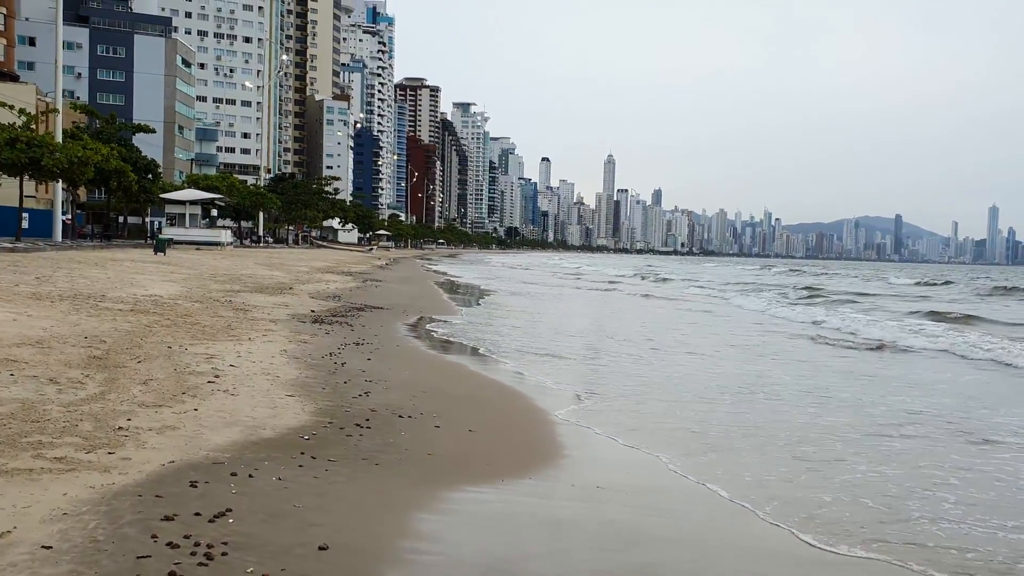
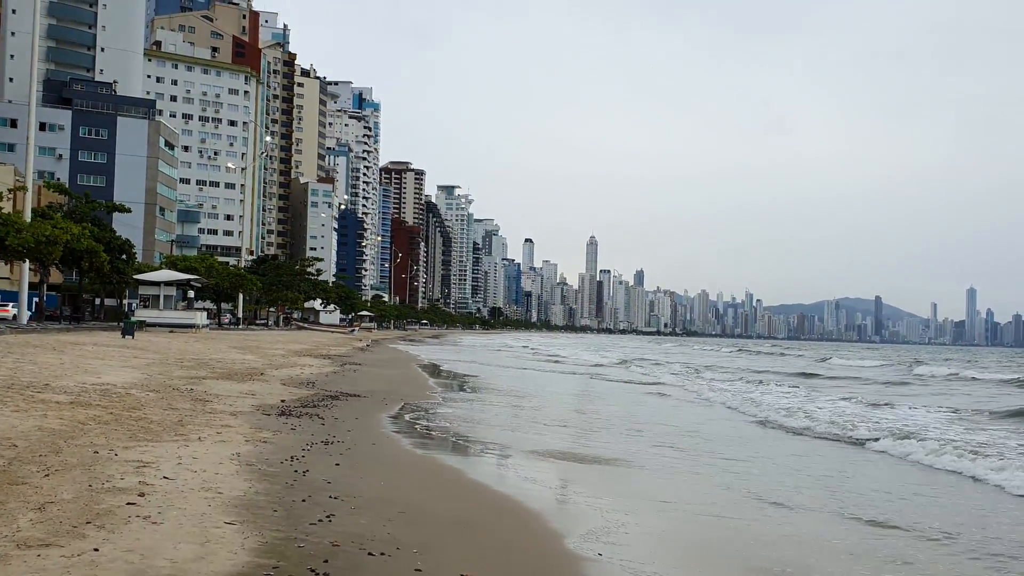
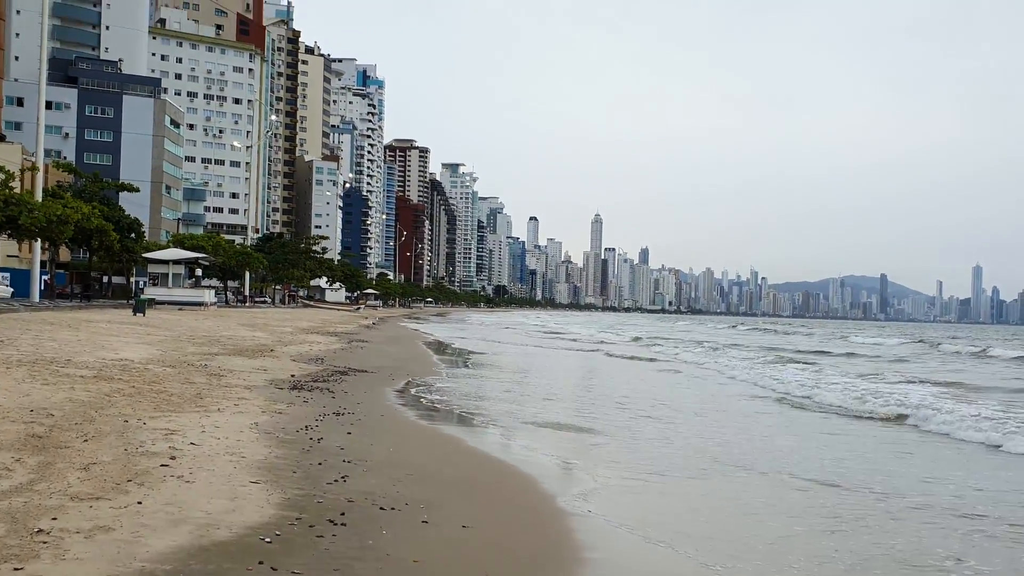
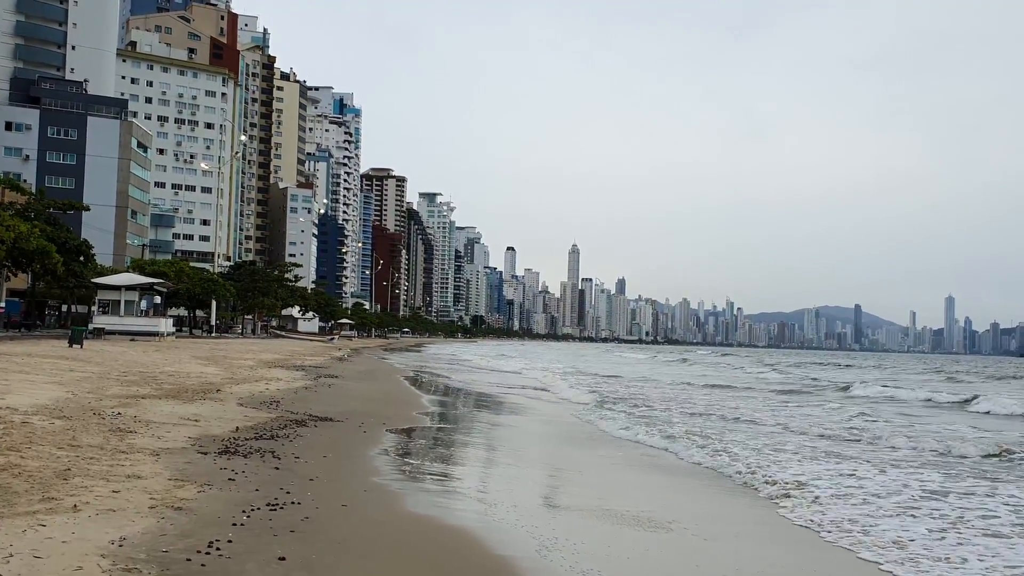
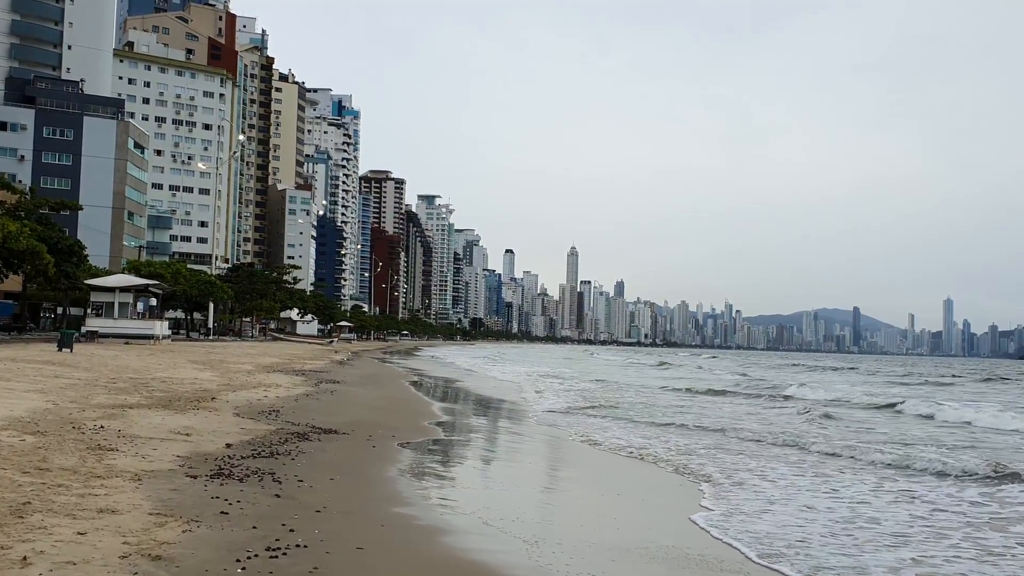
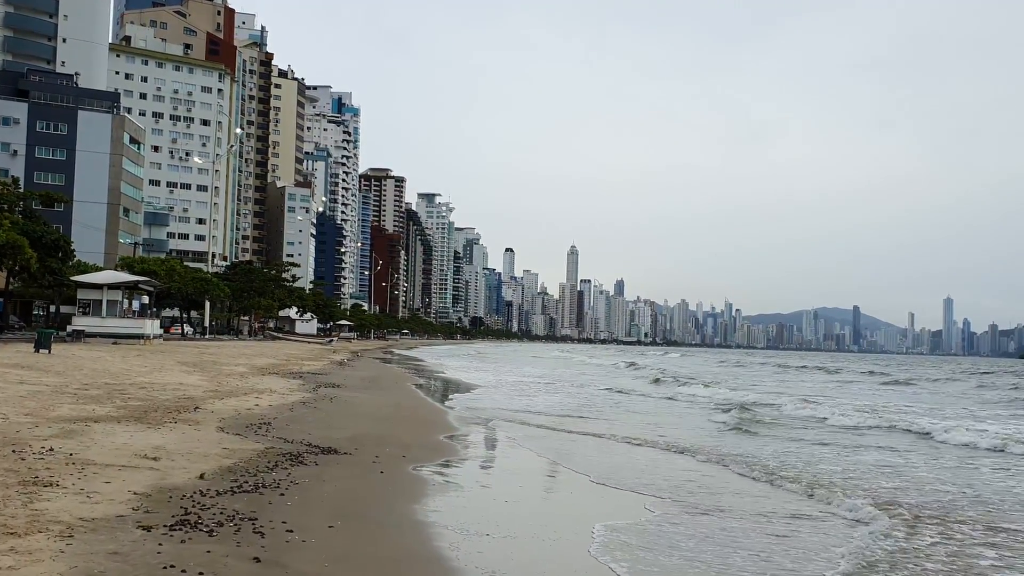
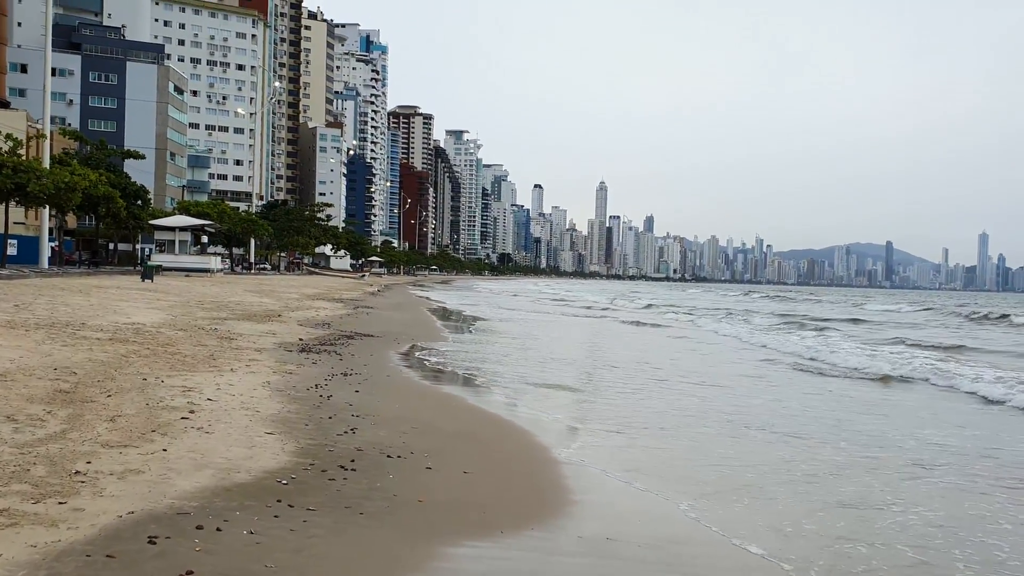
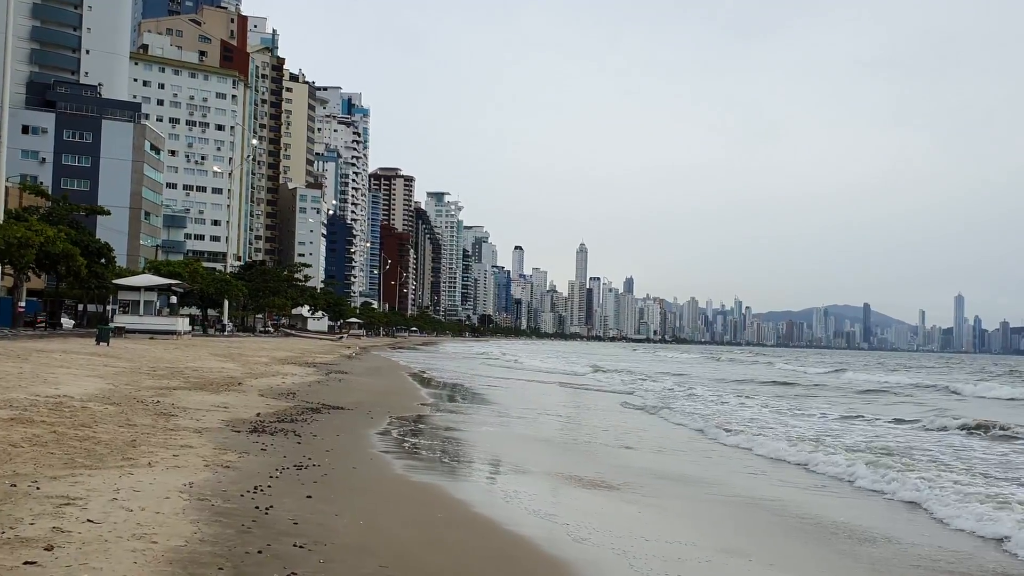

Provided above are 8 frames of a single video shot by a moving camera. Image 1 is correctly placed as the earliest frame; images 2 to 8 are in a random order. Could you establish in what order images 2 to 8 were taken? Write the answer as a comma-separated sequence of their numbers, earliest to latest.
7, 3, 2, 8, 4, 5, 6
